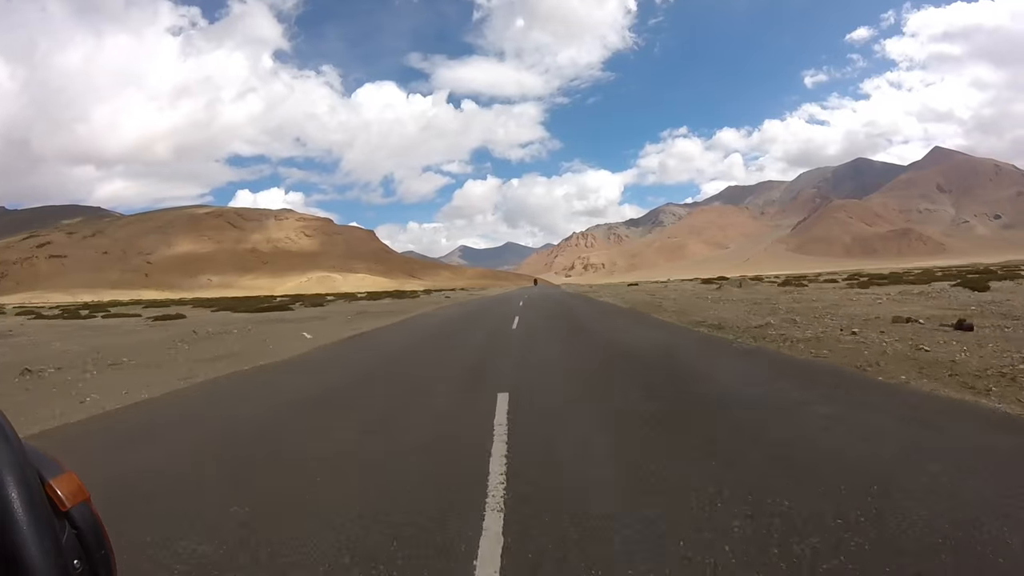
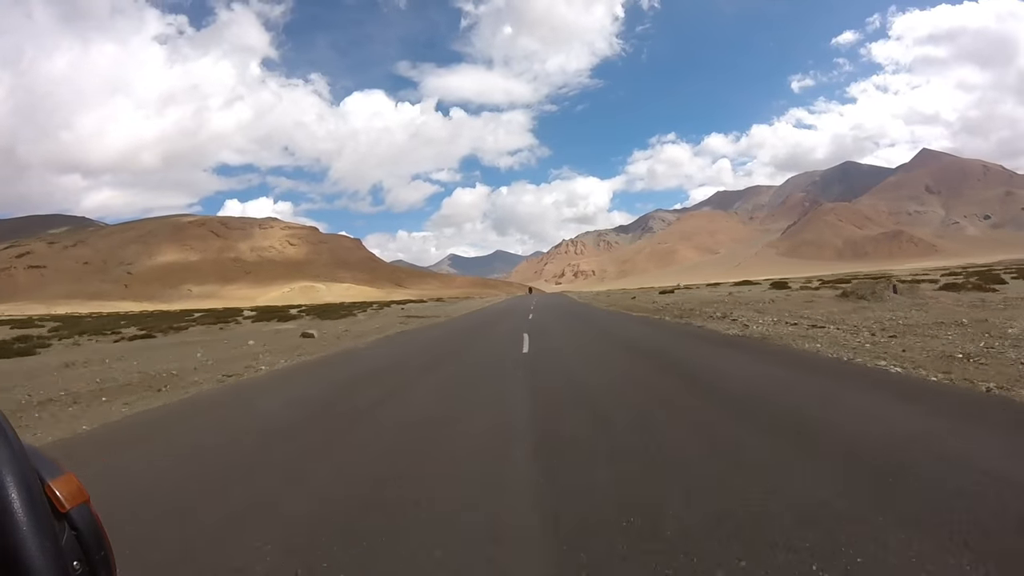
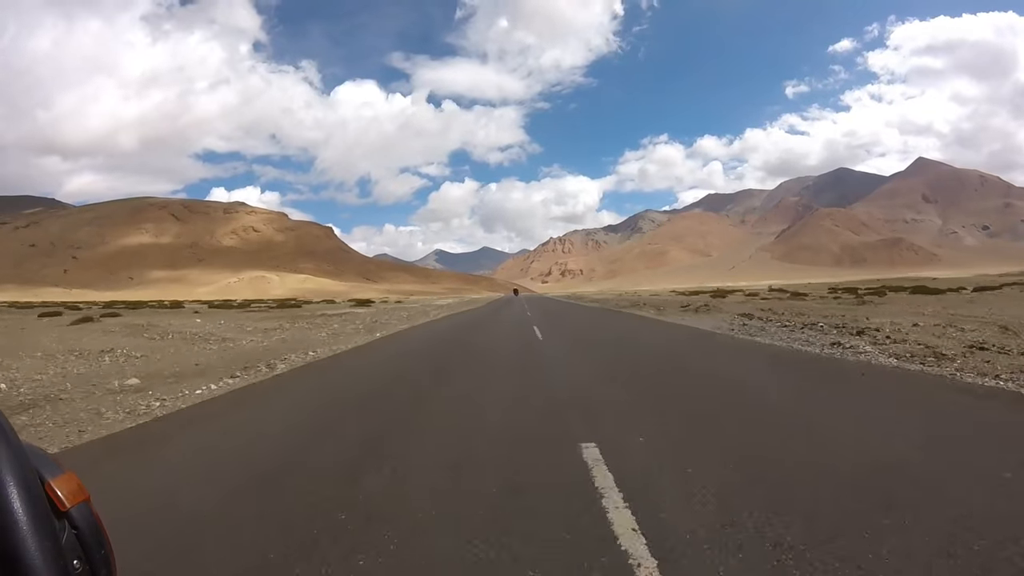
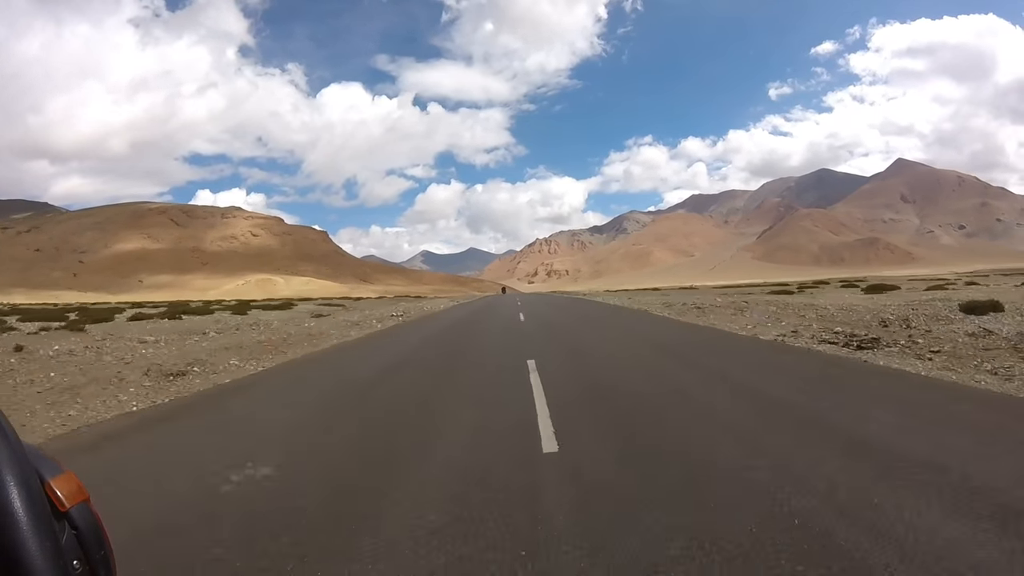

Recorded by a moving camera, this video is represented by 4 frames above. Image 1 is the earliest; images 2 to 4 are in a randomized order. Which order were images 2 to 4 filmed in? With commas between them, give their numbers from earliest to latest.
2, 4, 3
